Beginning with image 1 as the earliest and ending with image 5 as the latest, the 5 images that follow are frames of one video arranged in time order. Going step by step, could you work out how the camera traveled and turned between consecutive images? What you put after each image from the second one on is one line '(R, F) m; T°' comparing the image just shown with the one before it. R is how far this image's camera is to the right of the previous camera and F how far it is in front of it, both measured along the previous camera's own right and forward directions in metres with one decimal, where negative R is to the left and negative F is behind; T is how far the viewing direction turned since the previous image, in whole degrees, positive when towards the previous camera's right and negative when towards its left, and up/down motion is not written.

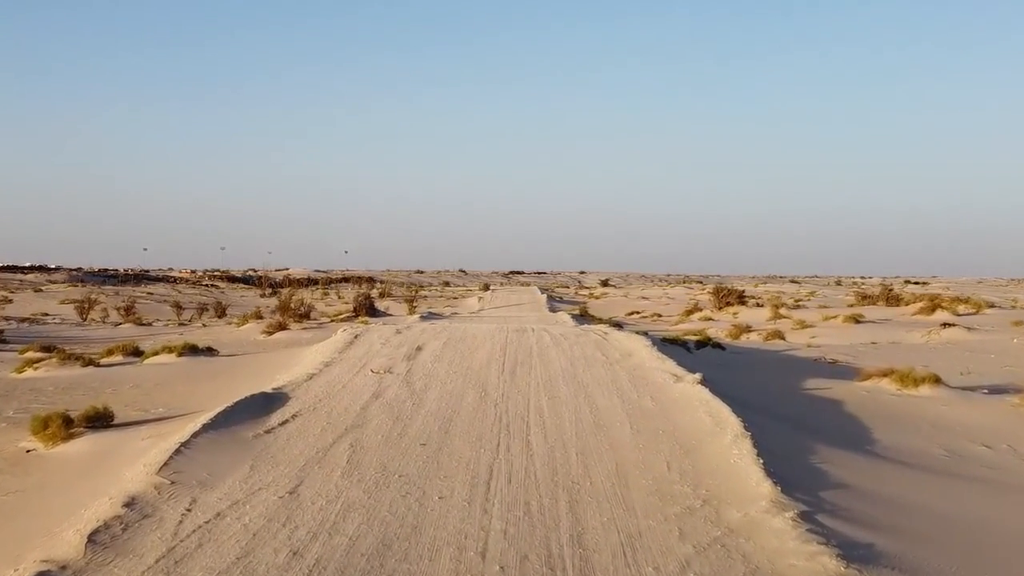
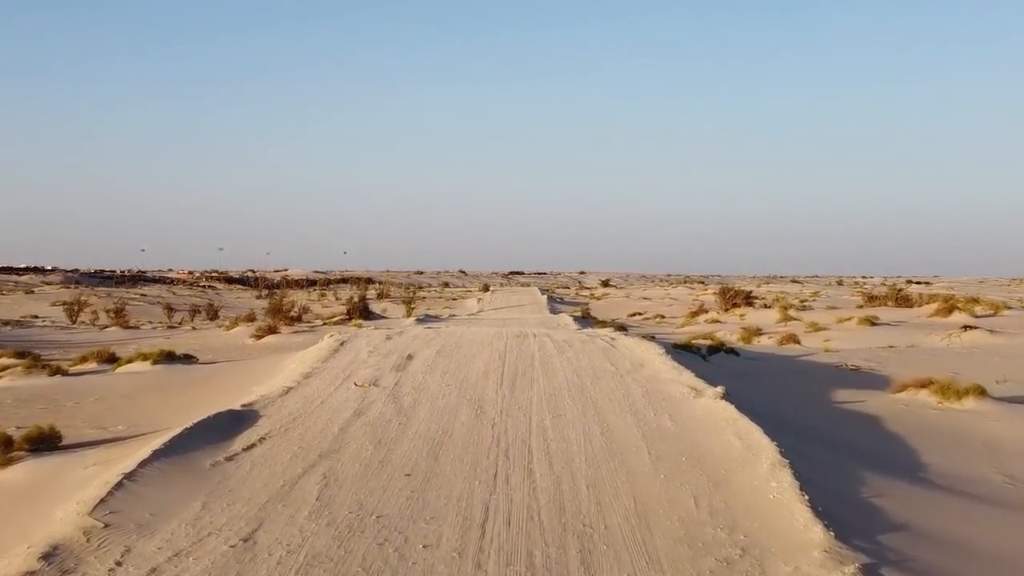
(0.0, +1.5) m; 0°
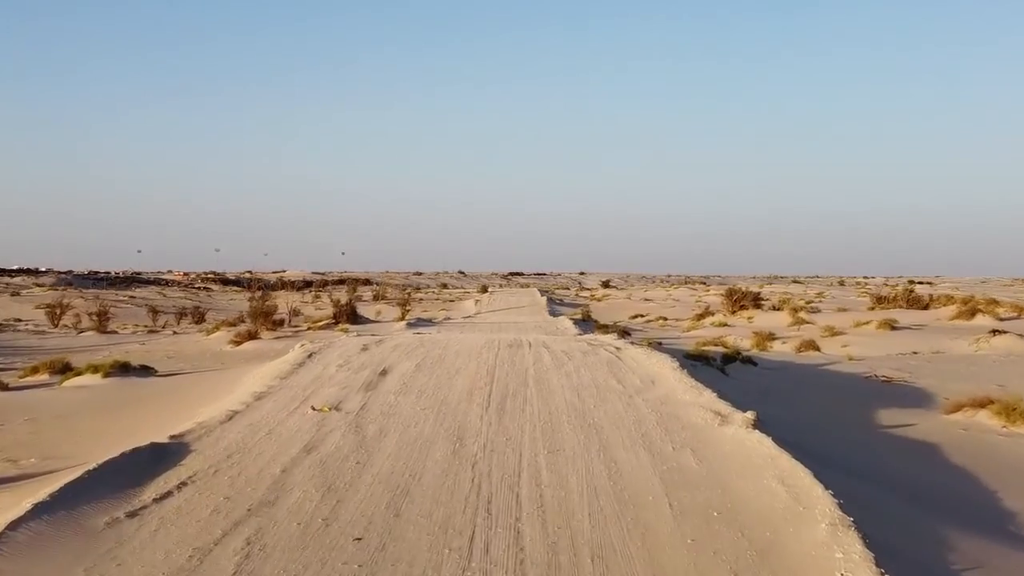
(+0.2, +2.2) m; 0°
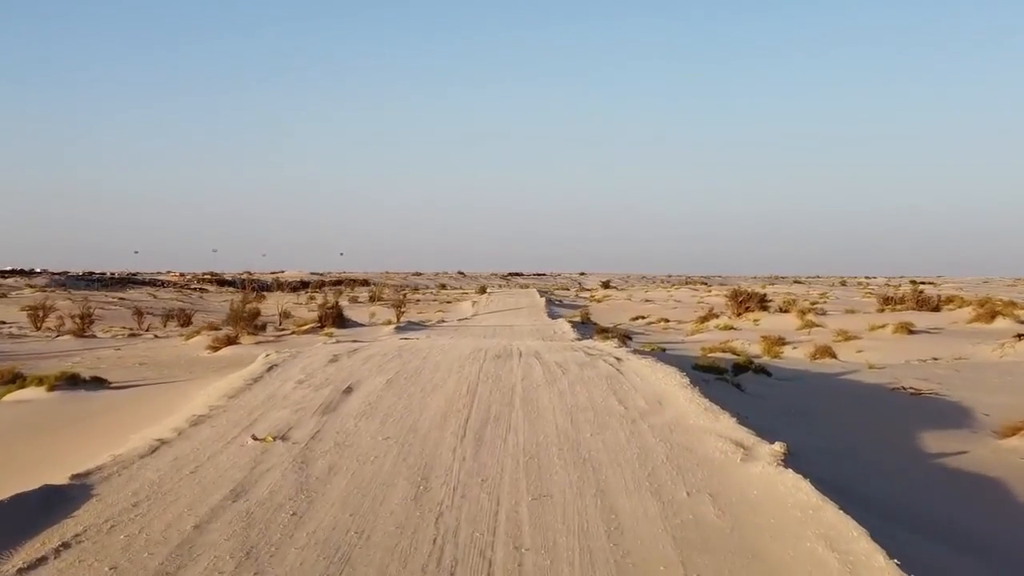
(+0.2, +1.8) m; 0°
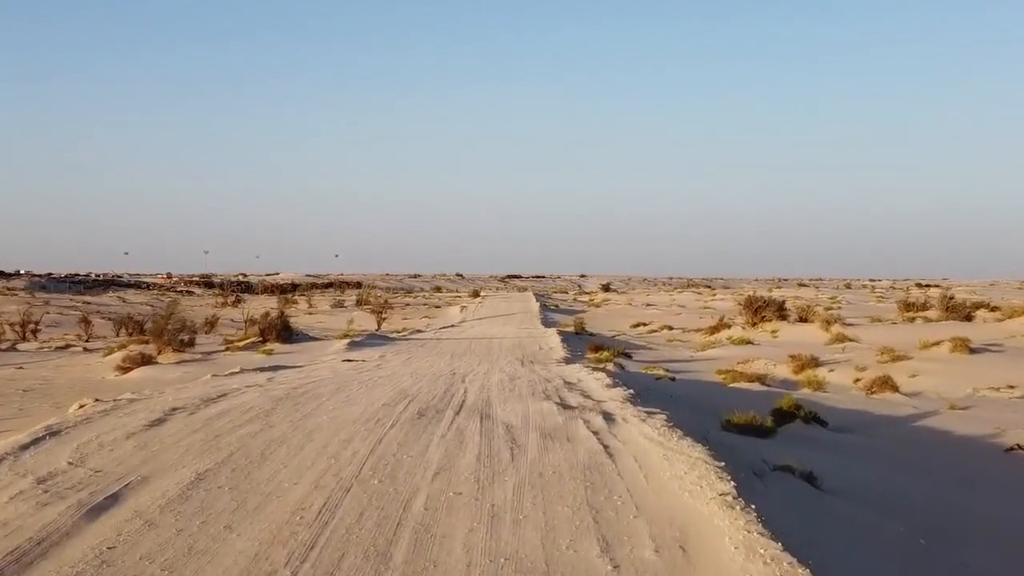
(+0.8, +5.5) m; 0°
